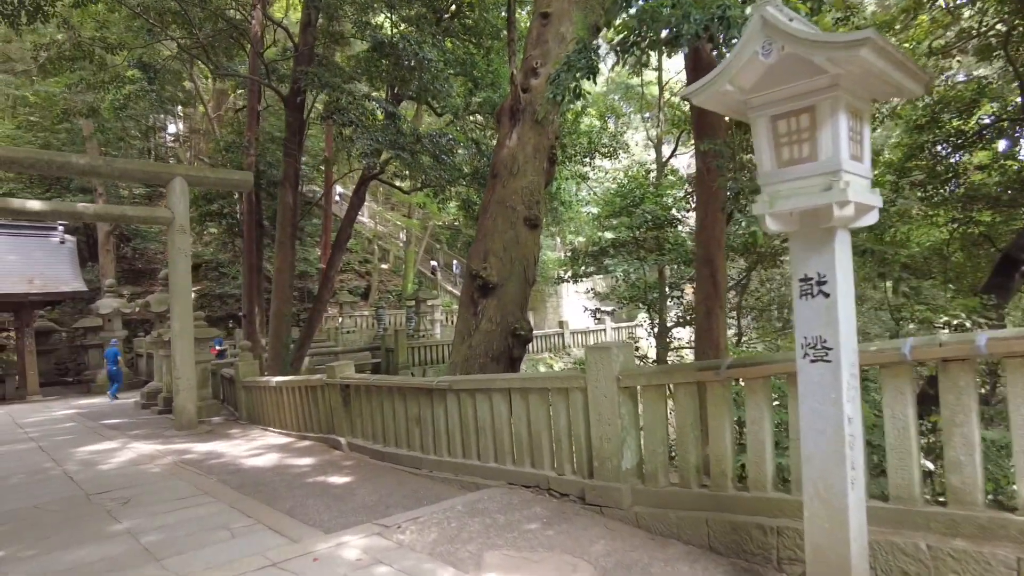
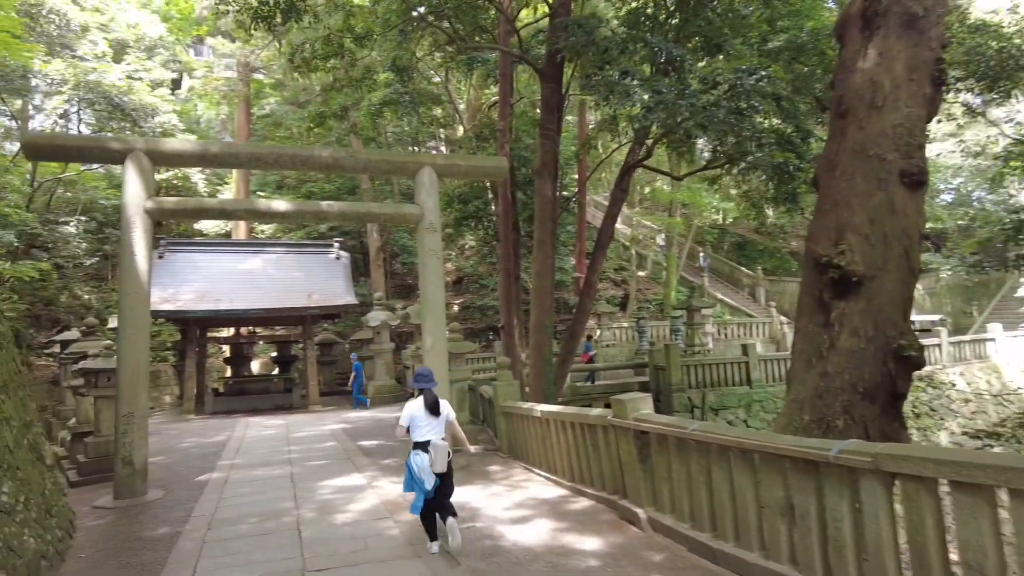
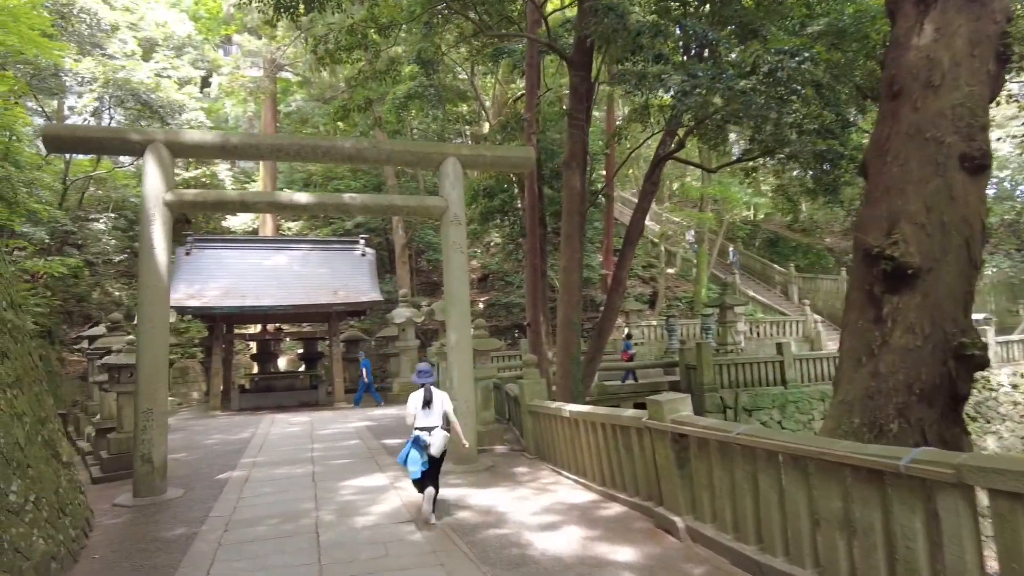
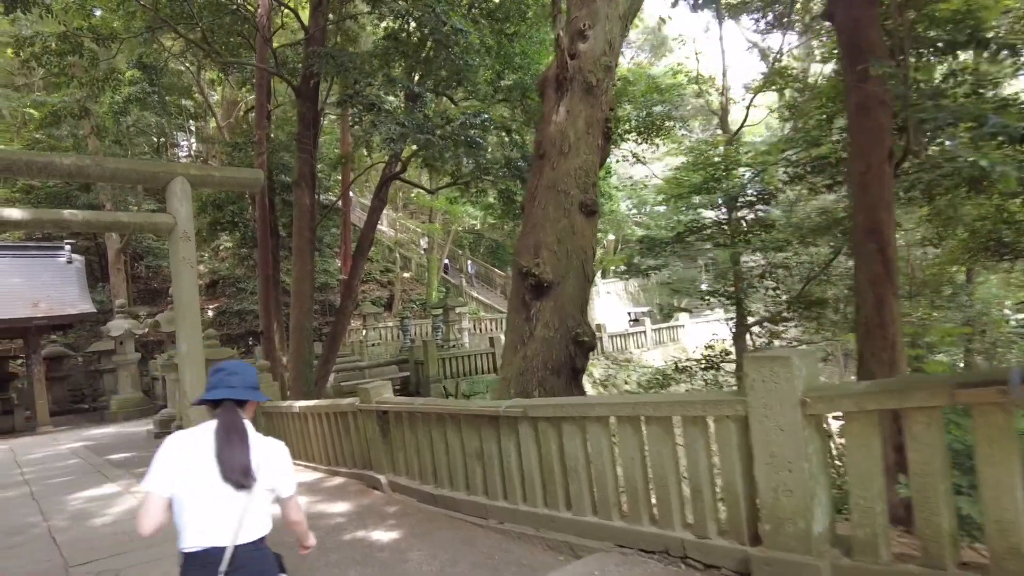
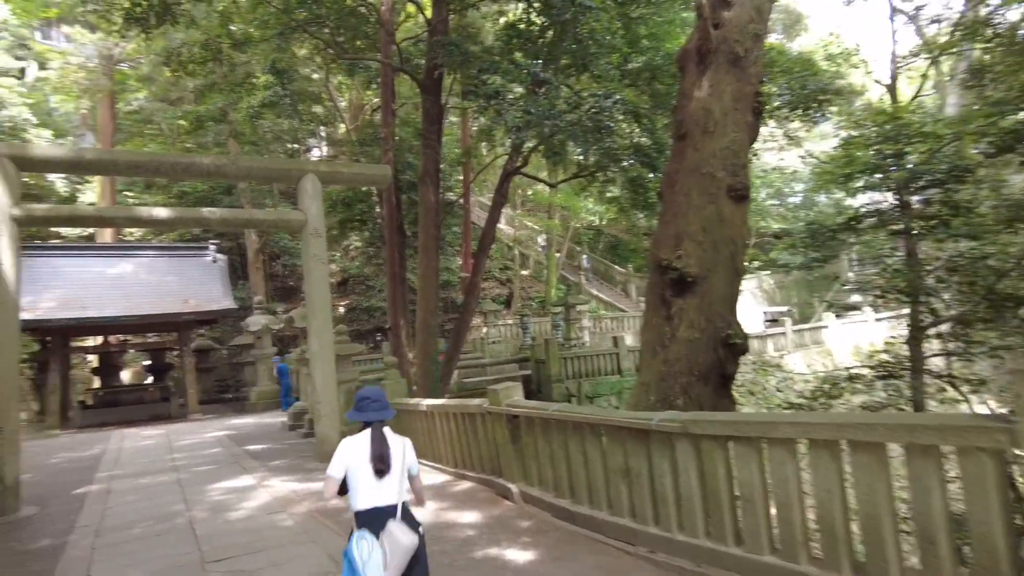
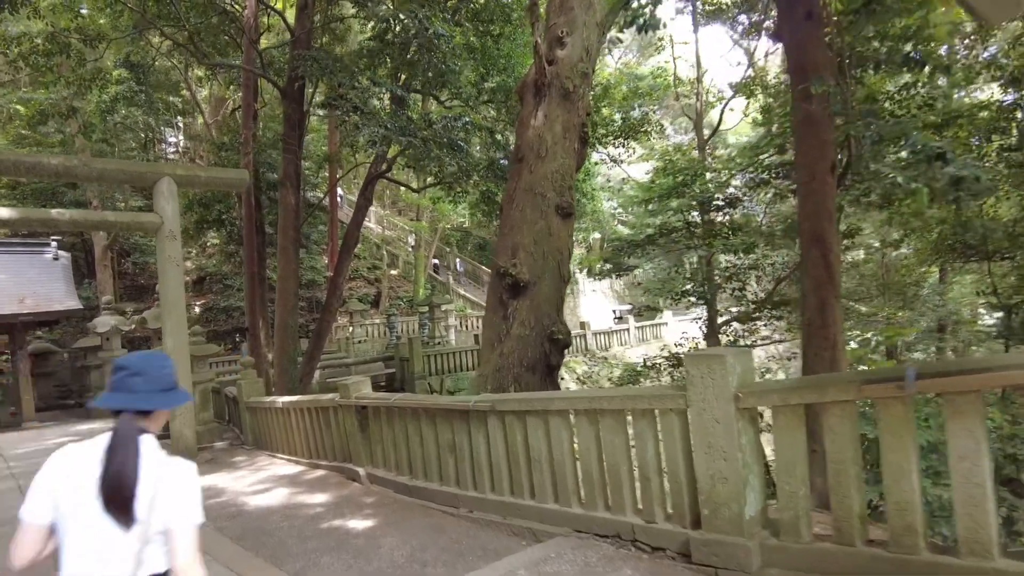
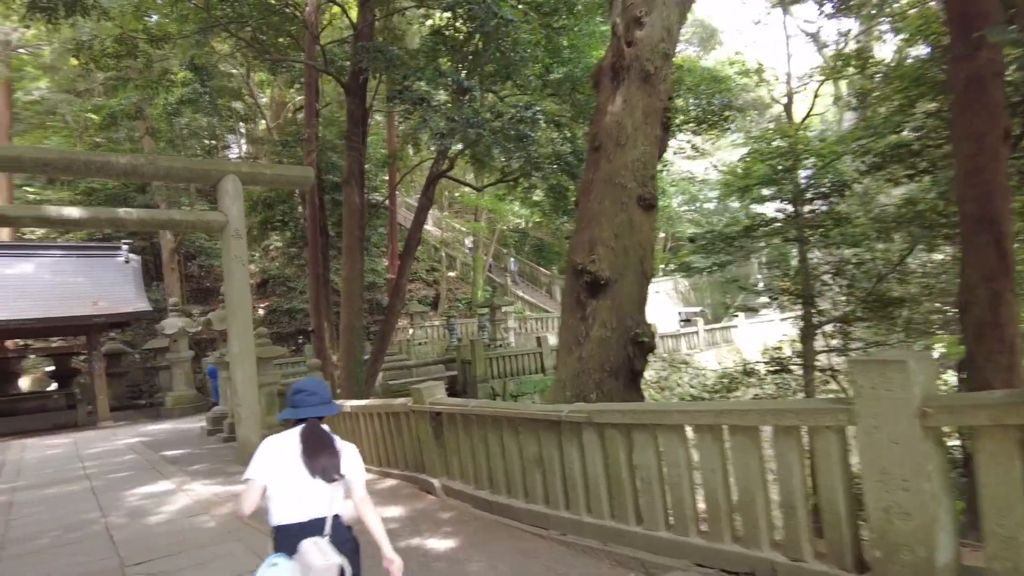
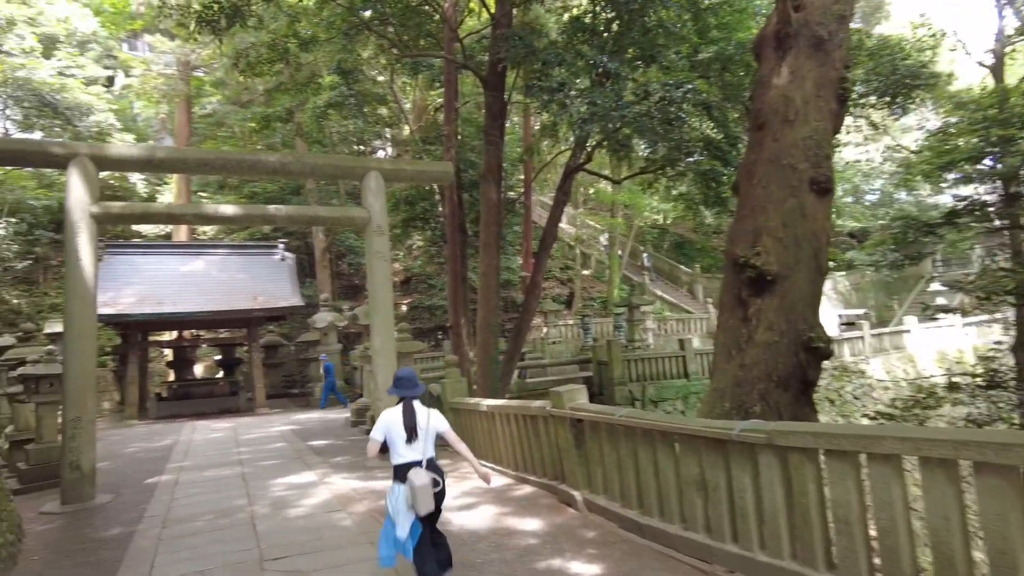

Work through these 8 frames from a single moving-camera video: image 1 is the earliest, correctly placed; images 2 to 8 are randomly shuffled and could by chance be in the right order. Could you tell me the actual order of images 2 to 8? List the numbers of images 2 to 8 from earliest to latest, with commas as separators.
6, 4, 7, 5, 8, 2, 3
